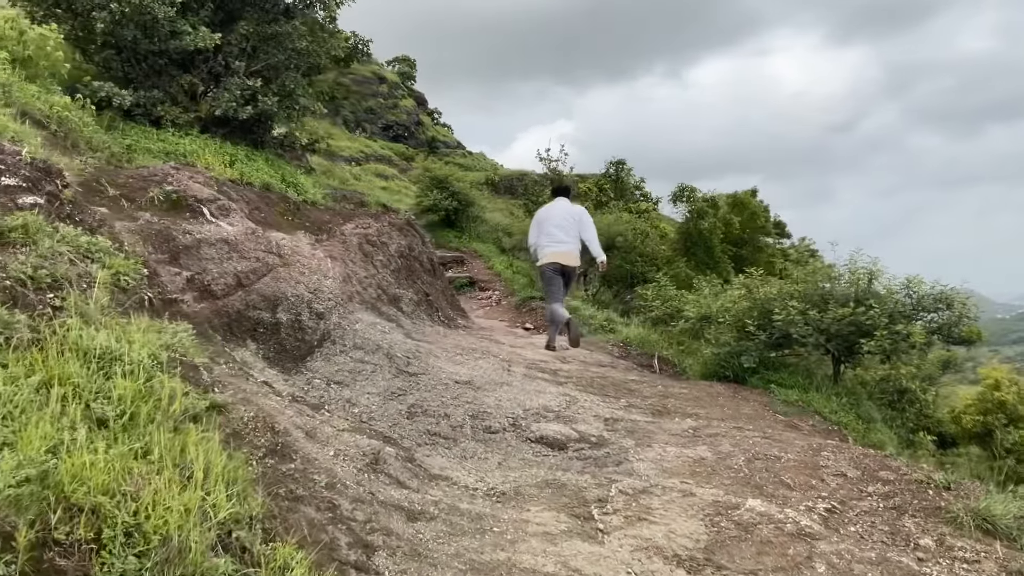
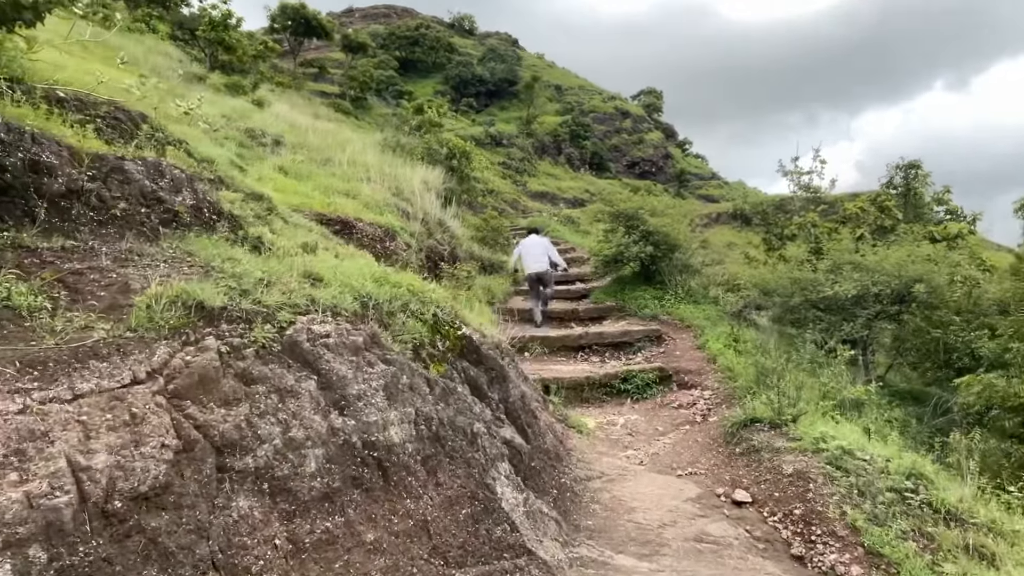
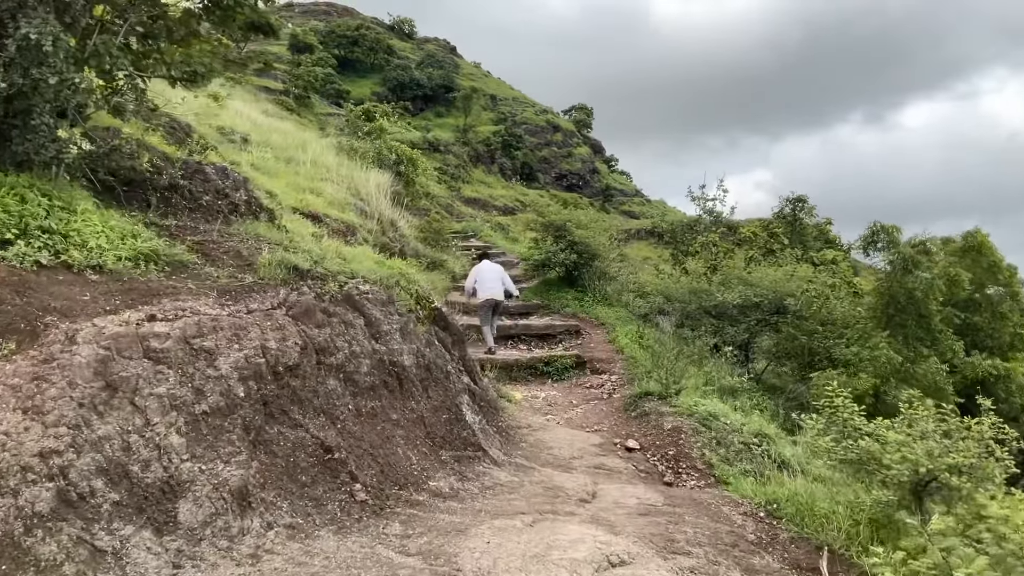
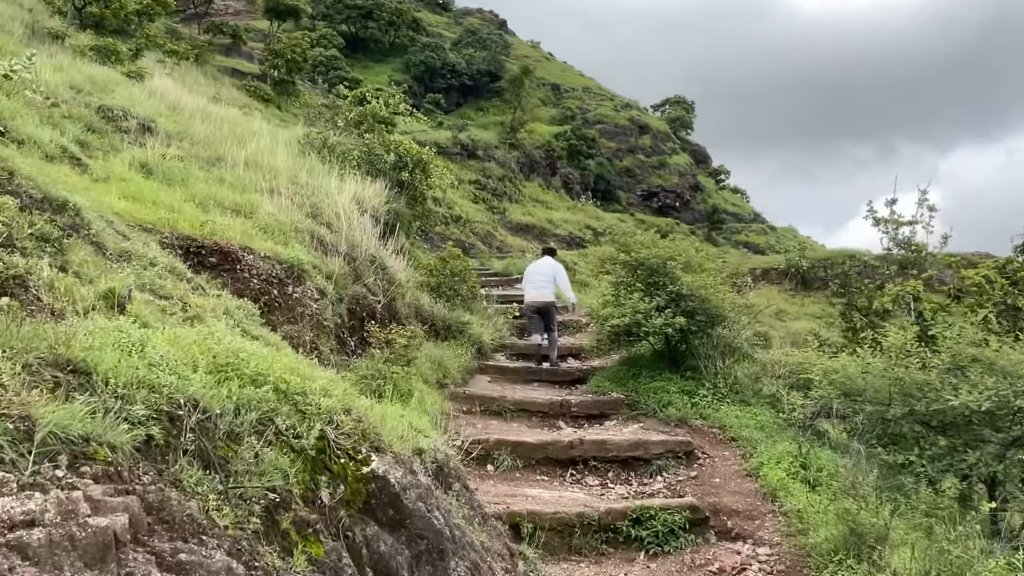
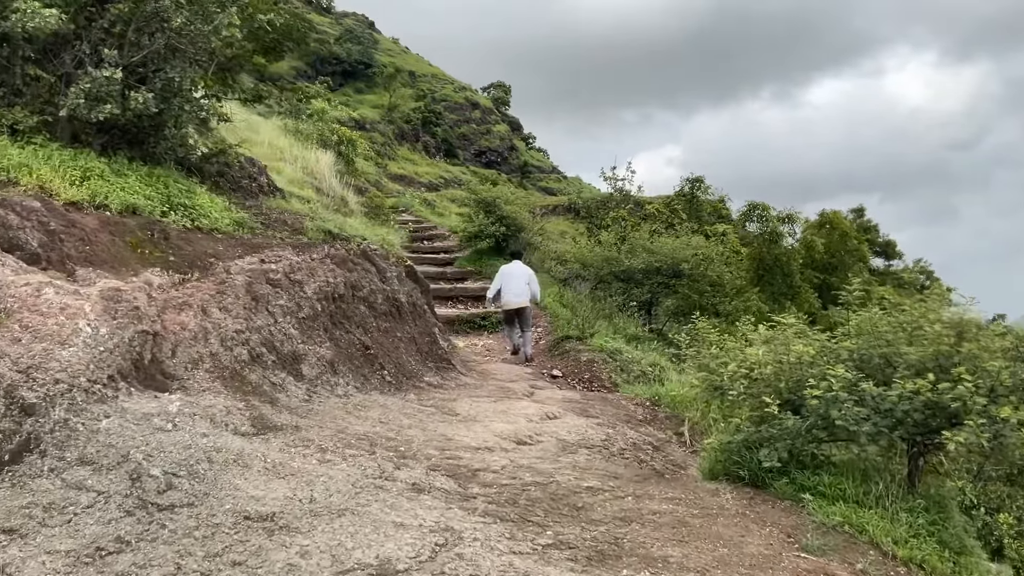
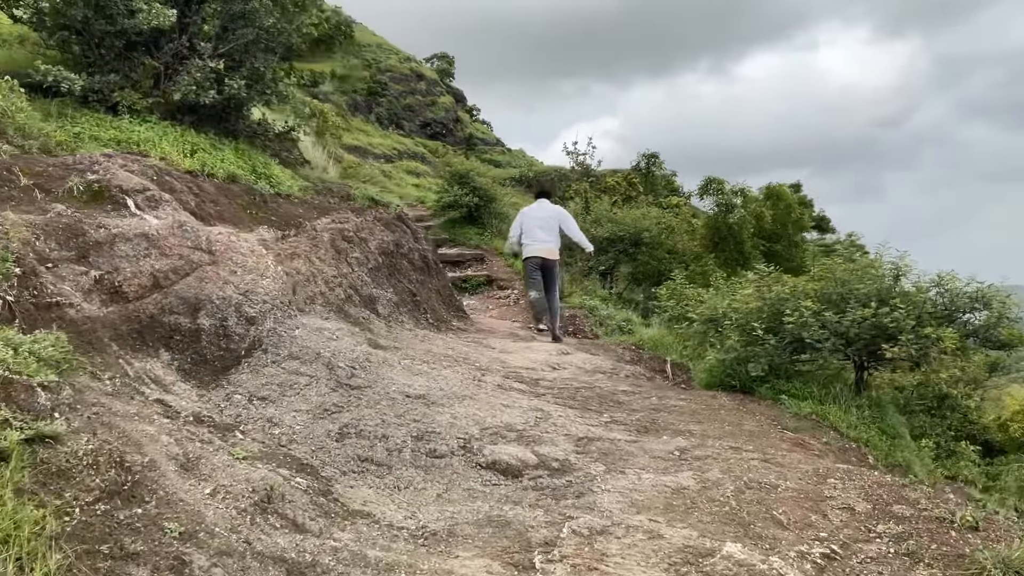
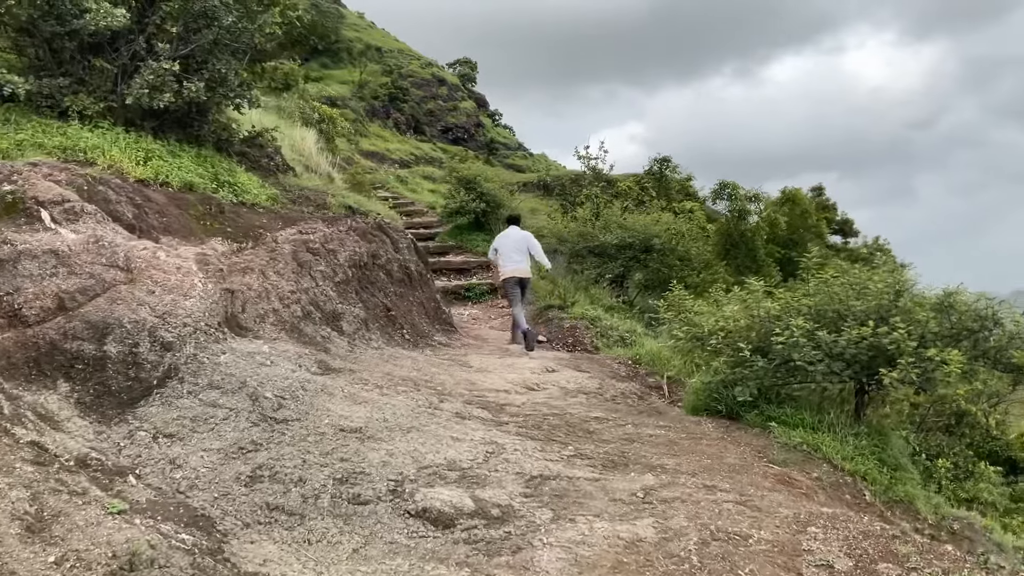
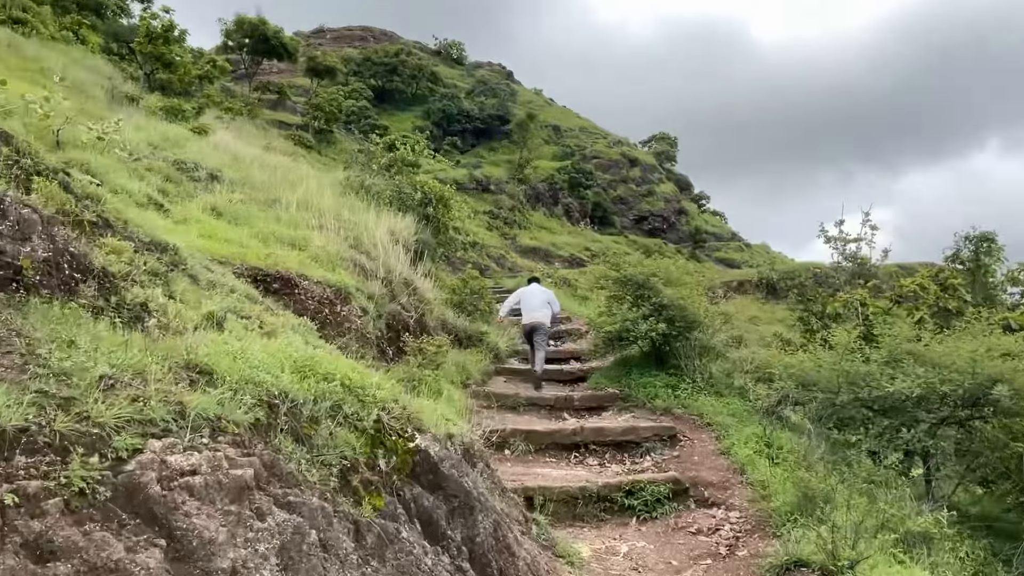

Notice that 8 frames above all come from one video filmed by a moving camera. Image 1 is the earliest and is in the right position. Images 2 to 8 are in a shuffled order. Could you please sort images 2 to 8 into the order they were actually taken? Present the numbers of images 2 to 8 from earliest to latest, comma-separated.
6, 7, 5, 3, 2, 8, 4
